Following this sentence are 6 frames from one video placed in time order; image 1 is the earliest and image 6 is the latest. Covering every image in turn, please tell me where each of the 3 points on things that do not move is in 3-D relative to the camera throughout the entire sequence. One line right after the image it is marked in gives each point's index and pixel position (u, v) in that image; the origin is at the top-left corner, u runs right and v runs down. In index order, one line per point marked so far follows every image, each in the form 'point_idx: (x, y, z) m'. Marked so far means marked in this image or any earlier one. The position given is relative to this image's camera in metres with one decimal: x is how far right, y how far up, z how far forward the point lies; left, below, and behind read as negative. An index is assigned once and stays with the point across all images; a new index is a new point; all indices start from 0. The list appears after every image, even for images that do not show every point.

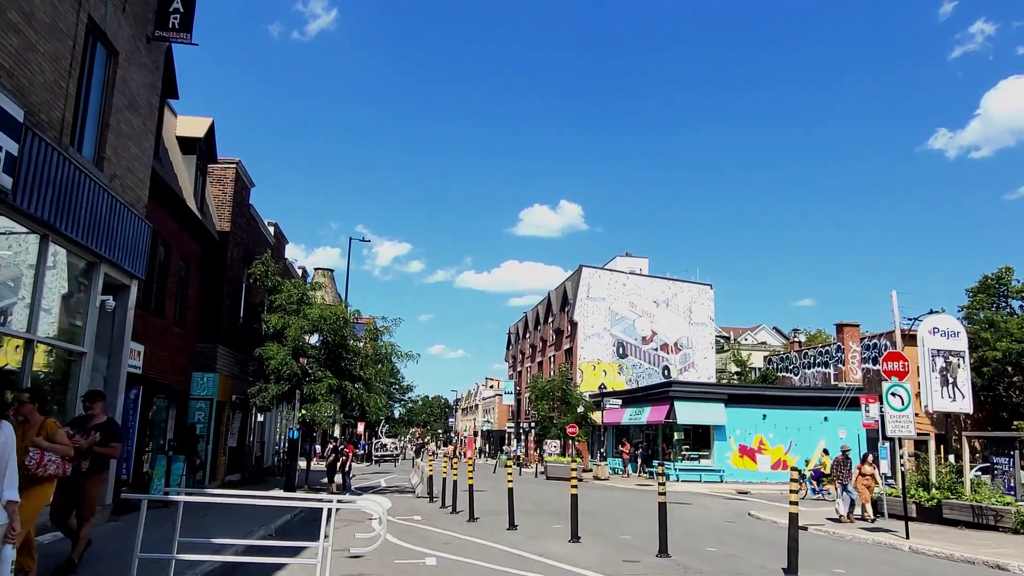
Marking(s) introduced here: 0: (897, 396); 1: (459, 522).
0: (+7.8, -2.2, +14.9) m
1: (-1.1, -4.9, +15.2) m
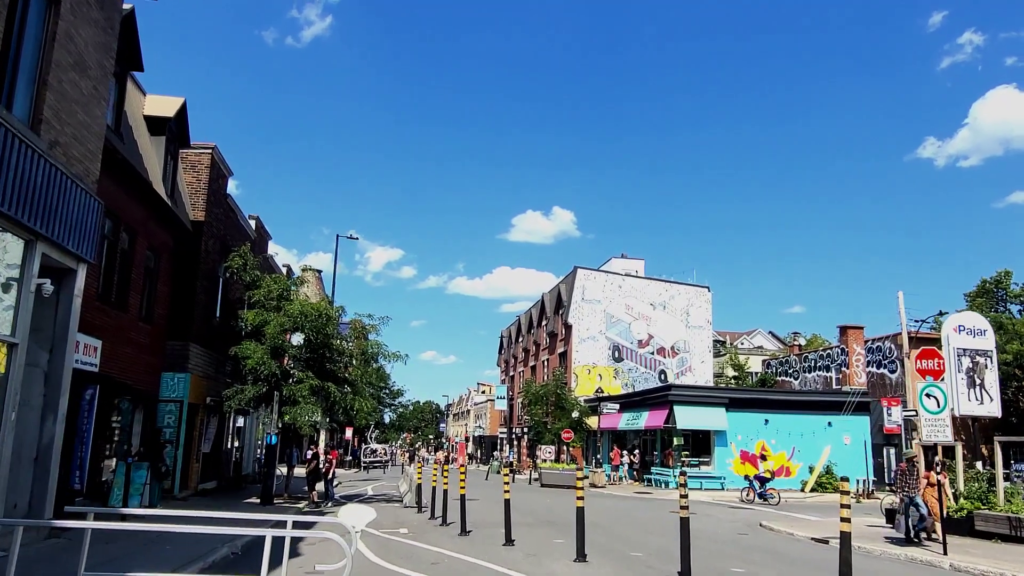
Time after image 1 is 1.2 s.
0: (+7.8, -2.0, +13.6) m
1: (-1.2, -4.7, +13.8) m
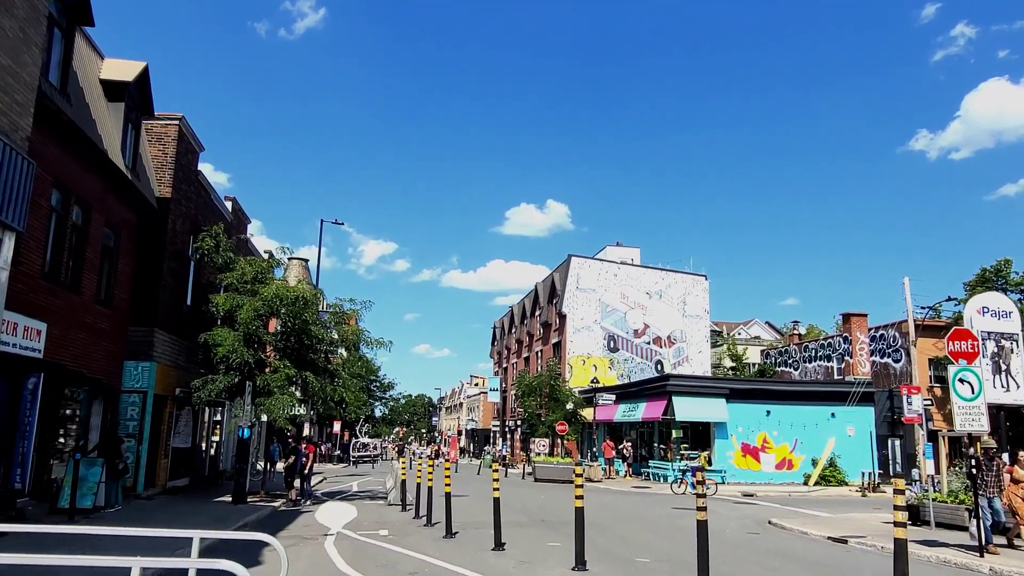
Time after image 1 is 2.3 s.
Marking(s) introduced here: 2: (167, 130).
0: (+7.6, -1.6, +12.3) m
1: (-1.3, -4.3, +12.5) m
2: (-8.8, +4.0, +18.6) m
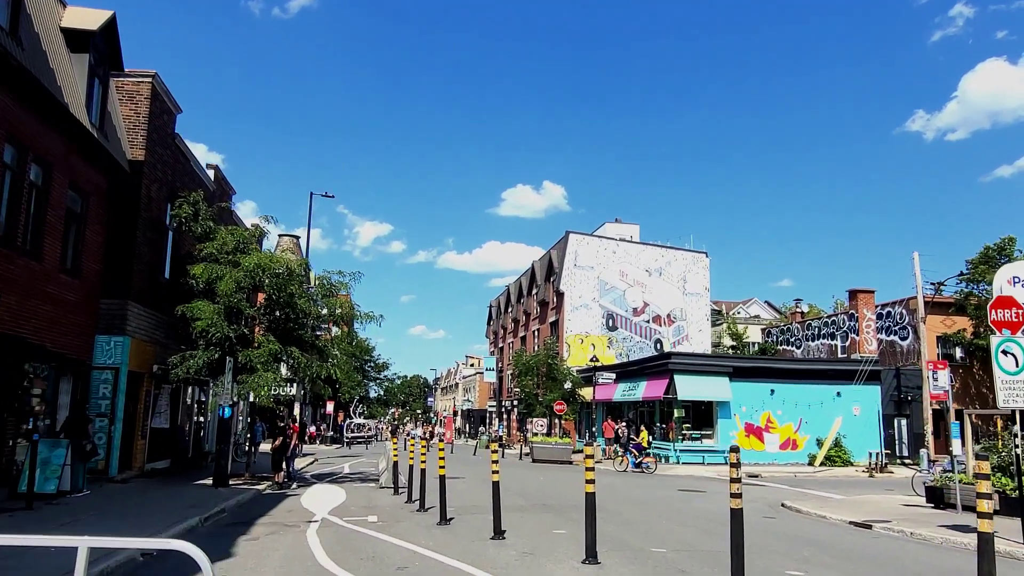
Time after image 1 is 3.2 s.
0: (+7.6, -1.0, +11.2) m
1: (-1.3, -3.7, +11.4) m
2: (-8.8, +4.7, +17.3) m
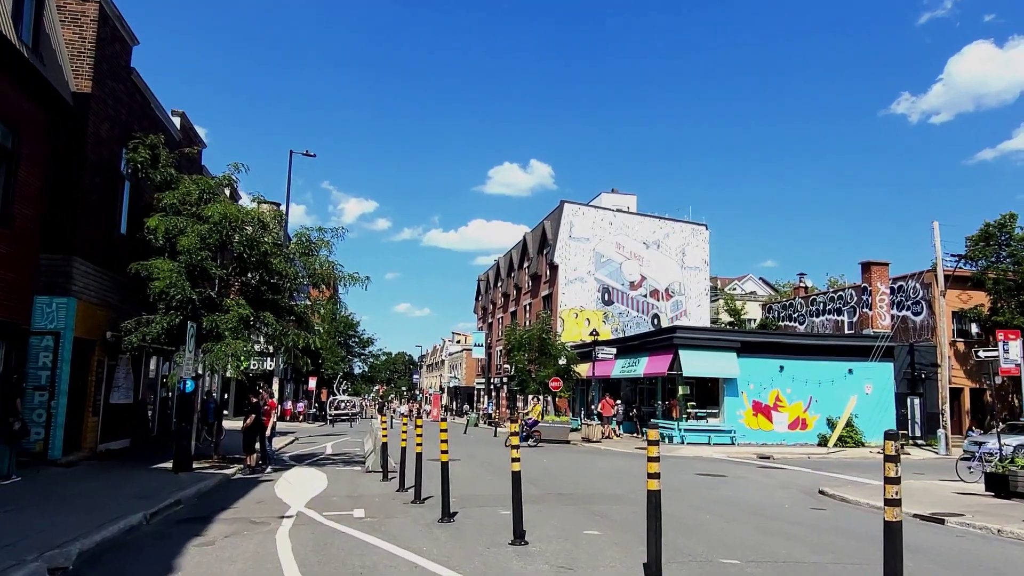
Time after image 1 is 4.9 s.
0: (+7.9, -0.4, +9.3) m
1: (-1.1, -3.0, +9.4) m
2: (-8.6, +5.6, +14.9) m
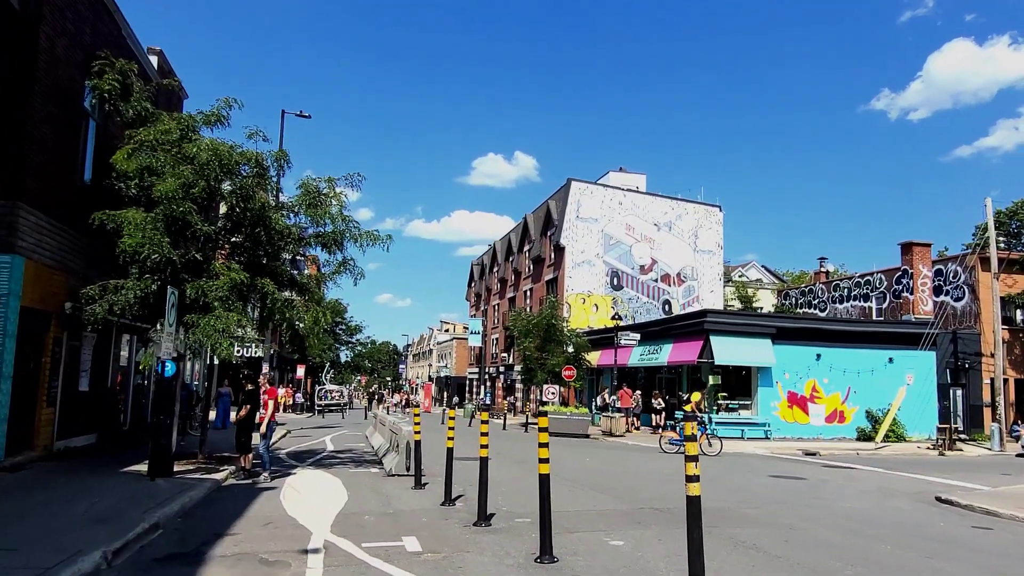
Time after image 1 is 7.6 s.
0: (+9.0, +0.1, +6.6) m
1: (0.0, -2.4, +6.5) m
2: (-7.6, +6.3, +11.7) m
